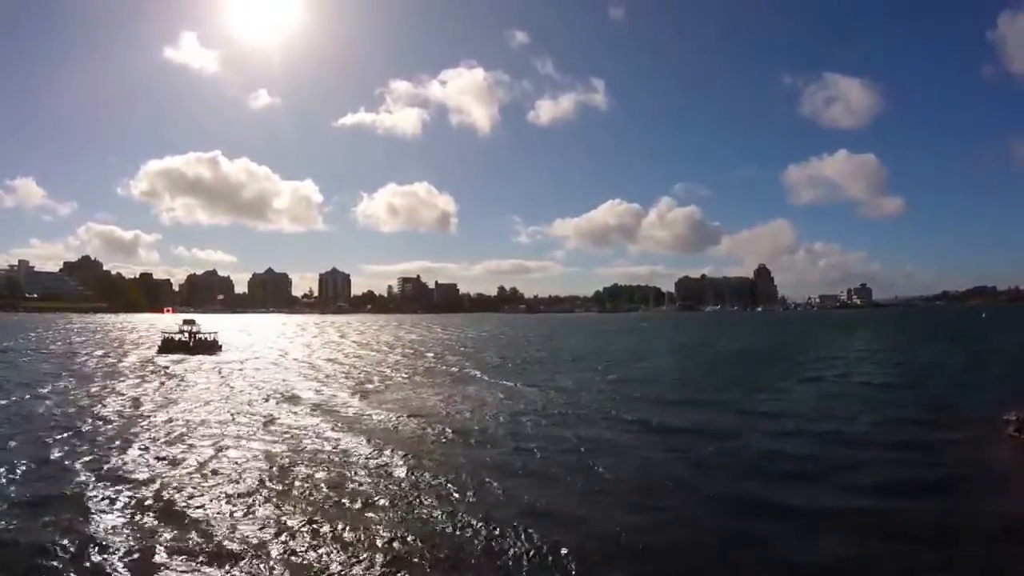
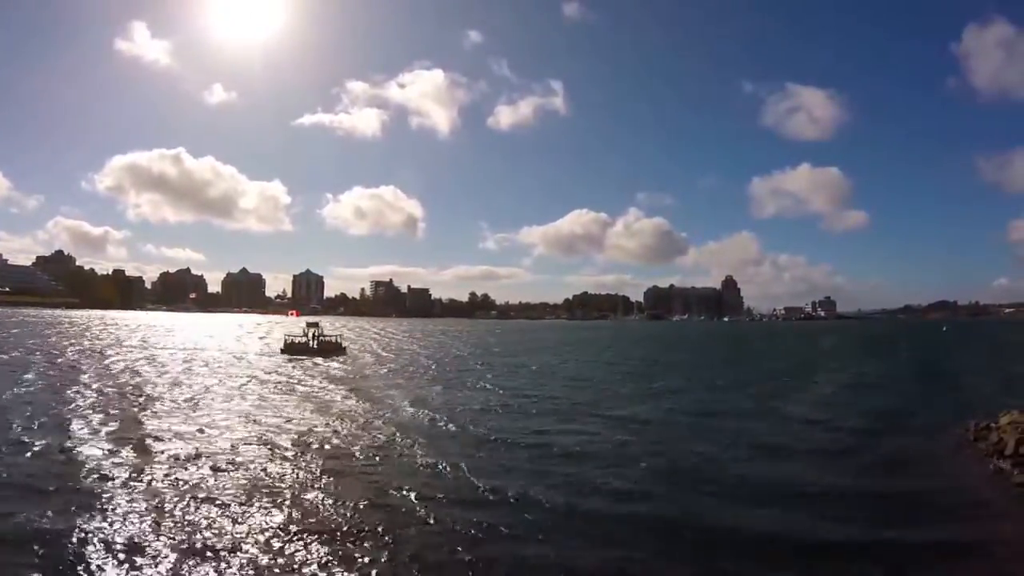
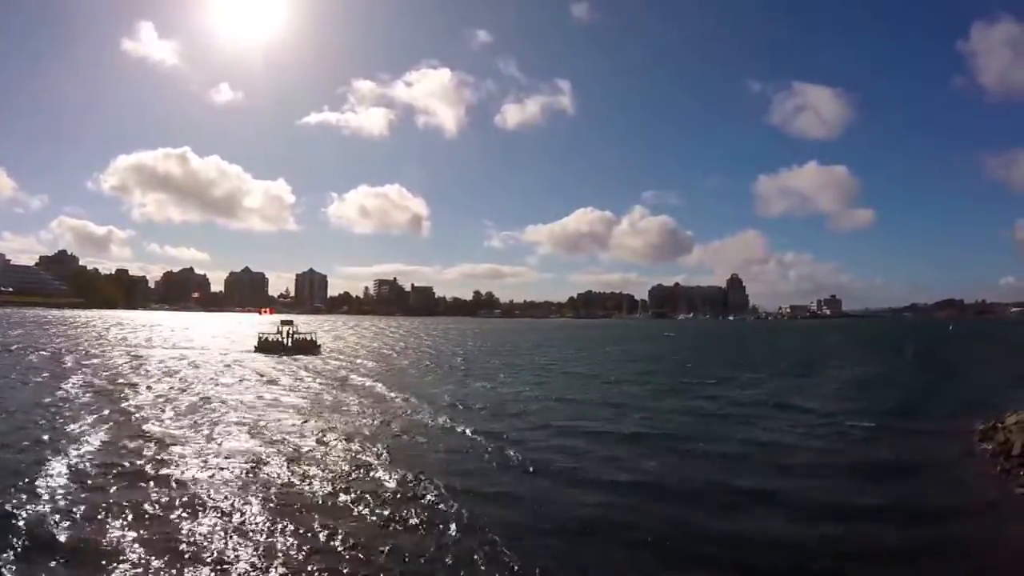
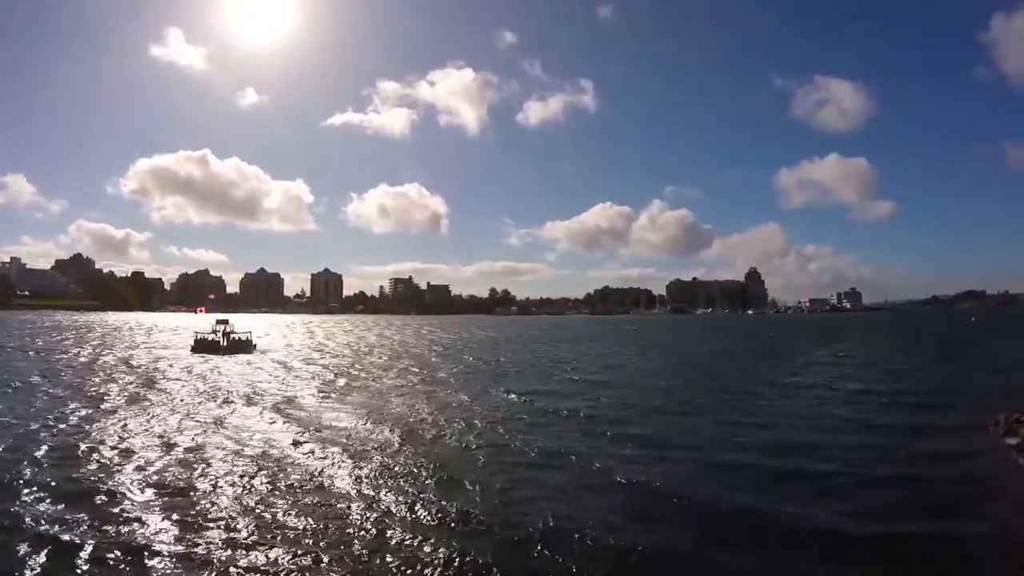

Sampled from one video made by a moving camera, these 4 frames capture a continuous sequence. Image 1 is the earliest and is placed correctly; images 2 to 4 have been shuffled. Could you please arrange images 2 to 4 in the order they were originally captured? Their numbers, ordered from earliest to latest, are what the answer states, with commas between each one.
4, 3, 2
